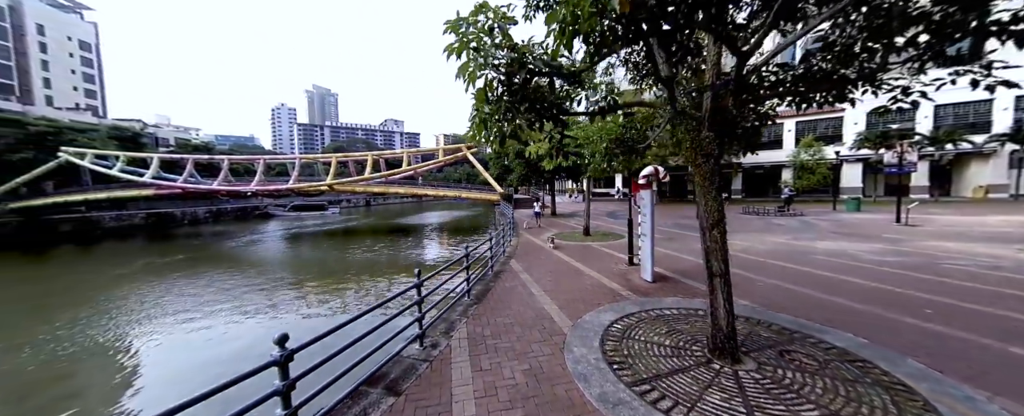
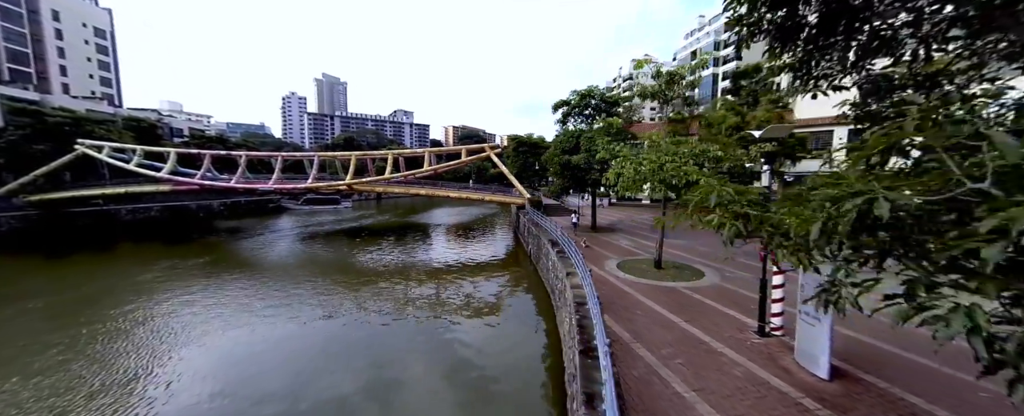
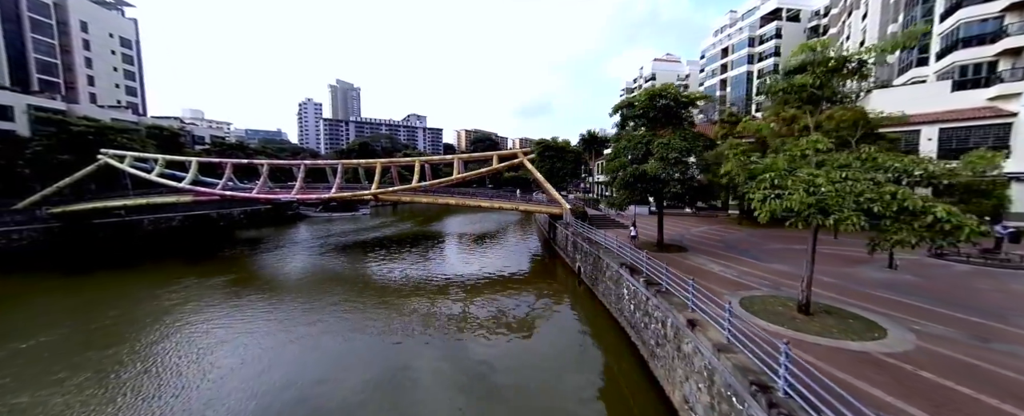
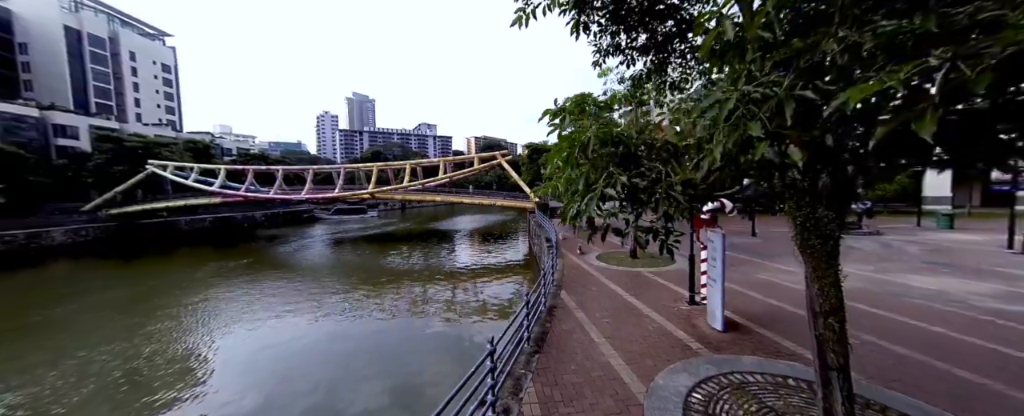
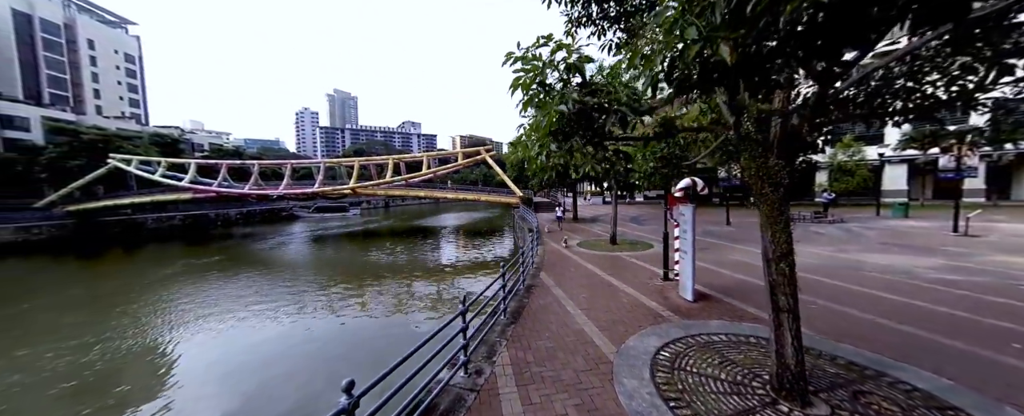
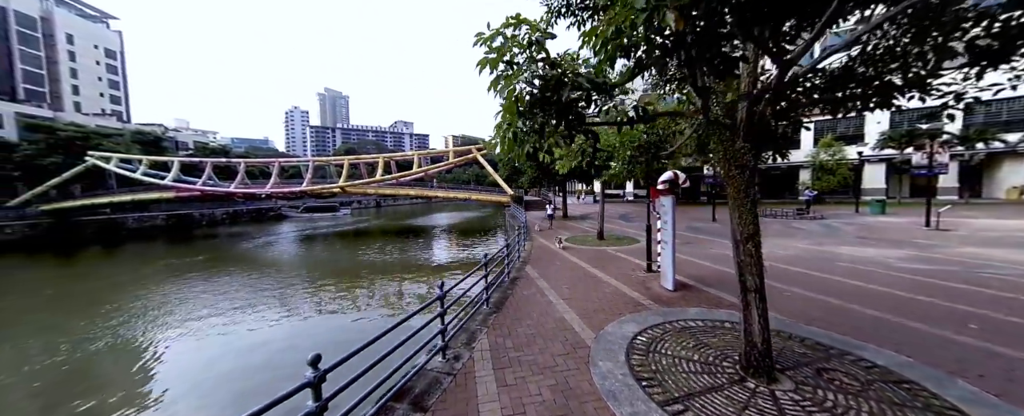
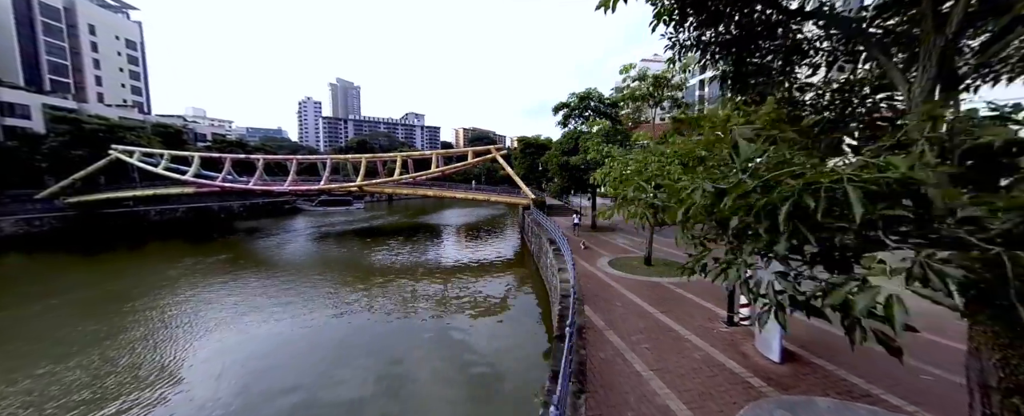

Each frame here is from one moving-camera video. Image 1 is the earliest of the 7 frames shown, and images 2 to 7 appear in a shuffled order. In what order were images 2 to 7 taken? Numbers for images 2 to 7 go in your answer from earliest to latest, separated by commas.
6, 5, 4, 7, 2, 3
